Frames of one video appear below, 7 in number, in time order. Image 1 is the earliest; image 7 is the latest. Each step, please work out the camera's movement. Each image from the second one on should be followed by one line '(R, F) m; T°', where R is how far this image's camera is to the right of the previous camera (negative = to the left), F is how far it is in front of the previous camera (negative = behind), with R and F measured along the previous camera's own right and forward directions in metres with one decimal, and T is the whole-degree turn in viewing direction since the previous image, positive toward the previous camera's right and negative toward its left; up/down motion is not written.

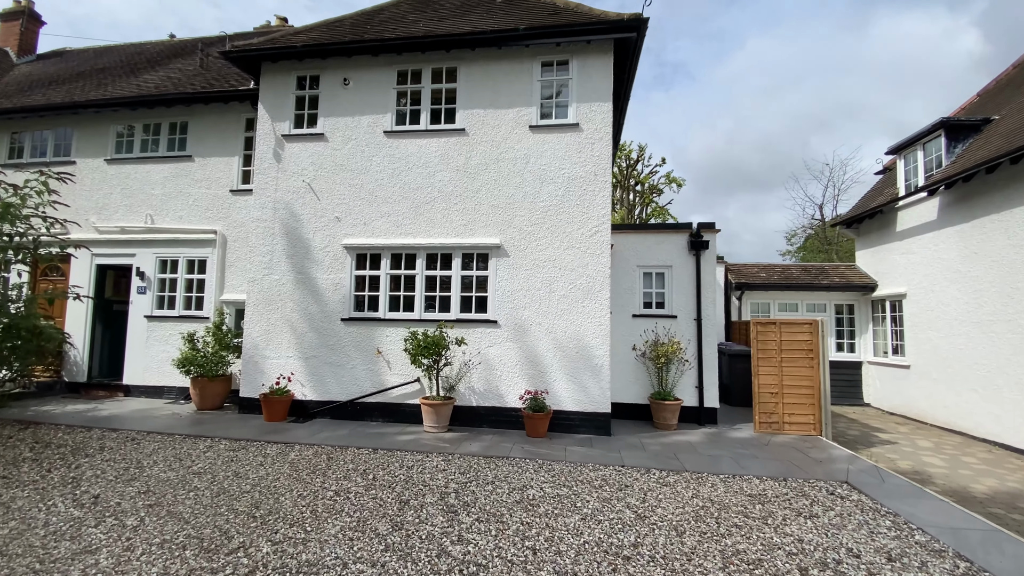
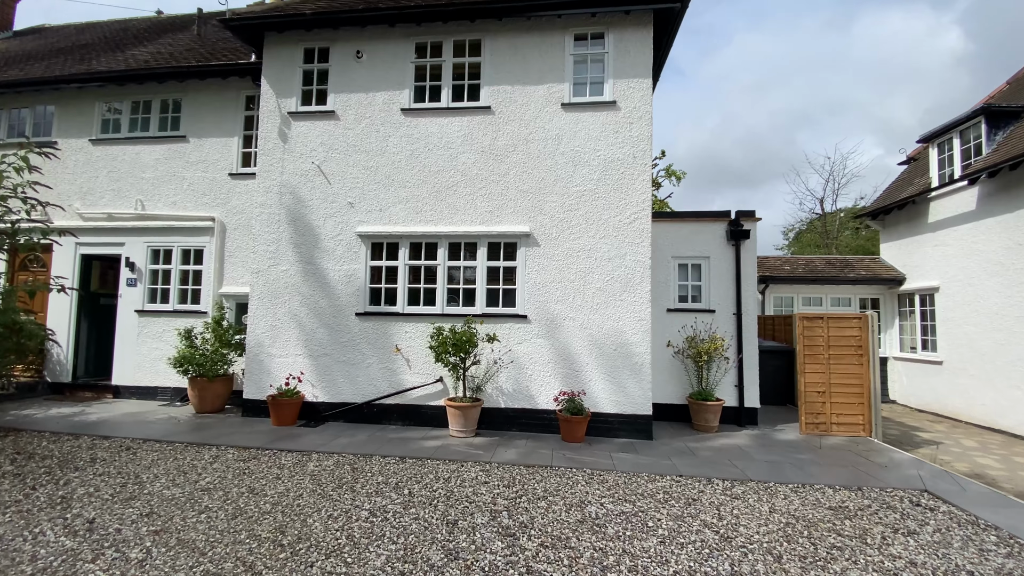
(-0.6, +0.6) m; +1°
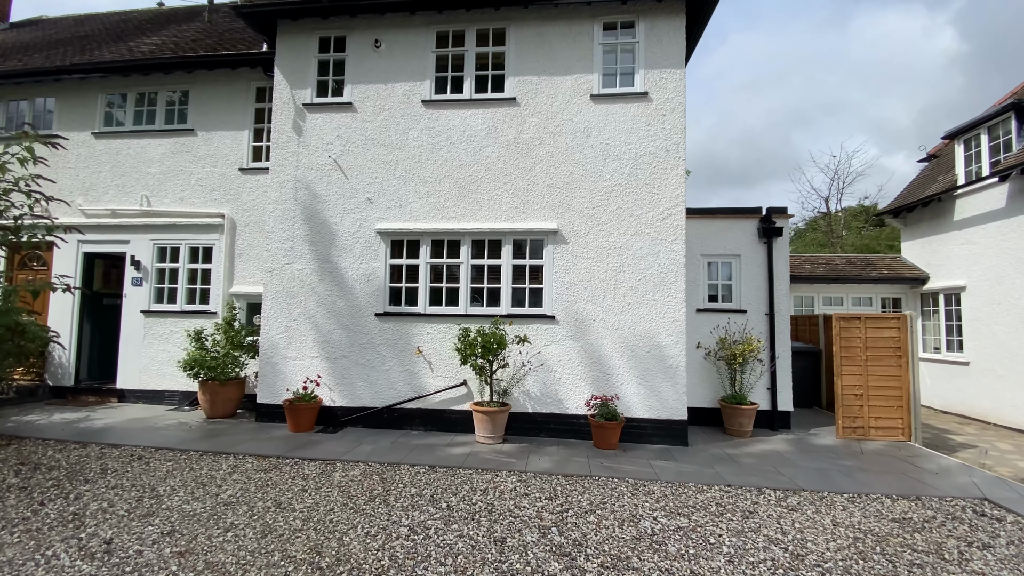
(-0.4, +0.3) m; 0°
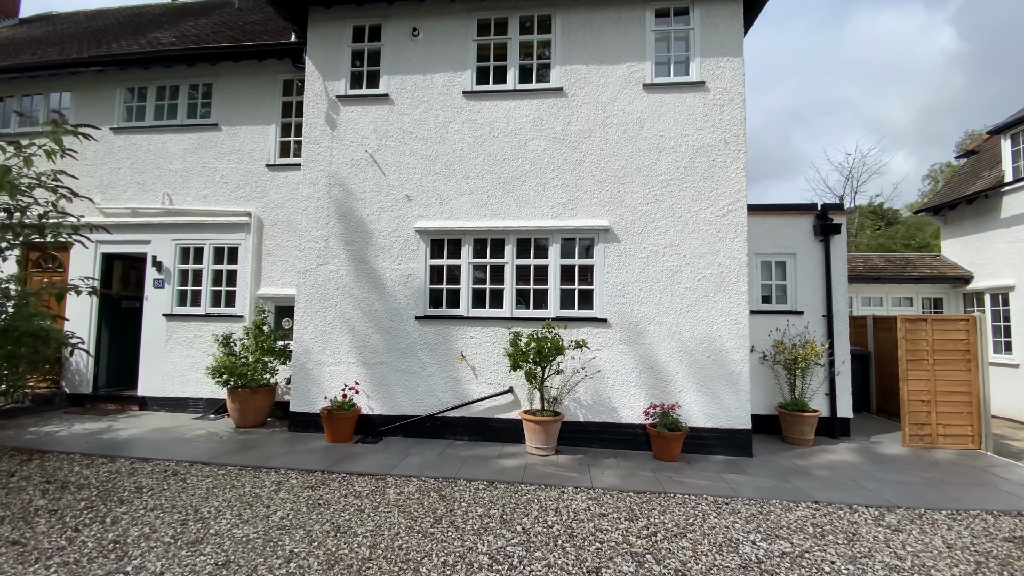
(-0.6, +0.4) m; 0°
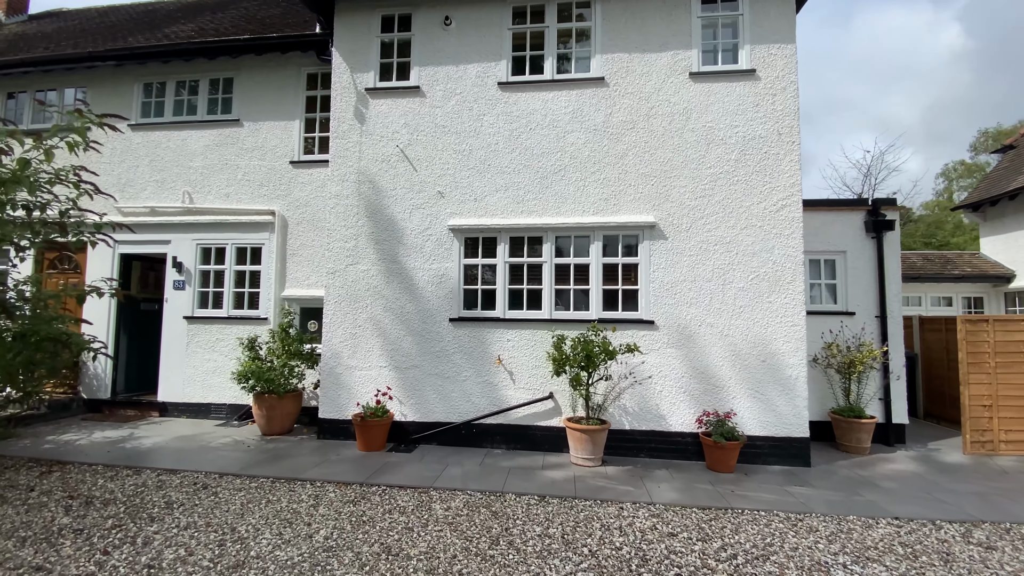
(-0.4, +0.3) m; -1°
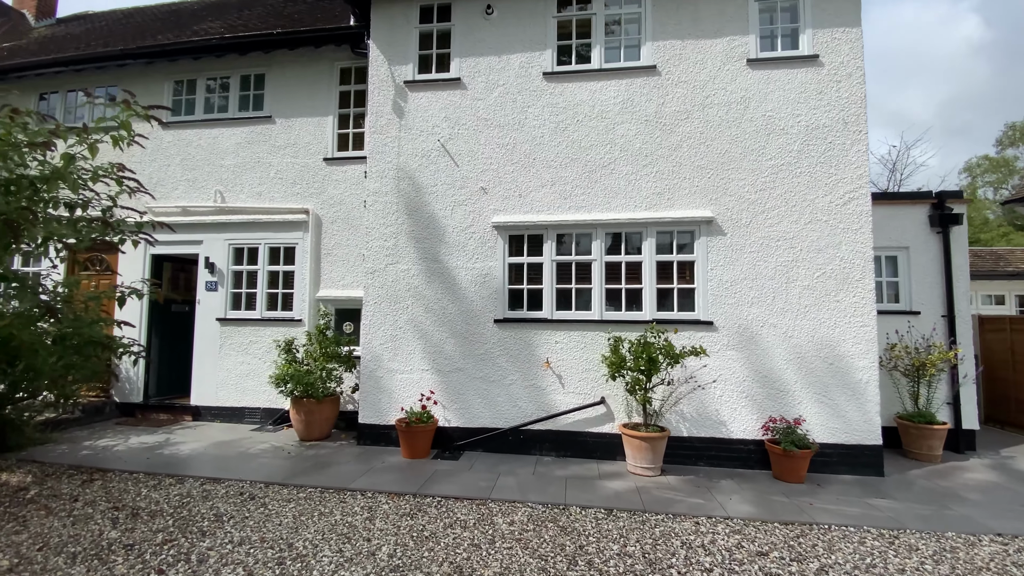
(-0.5, +0.2) m; -1°
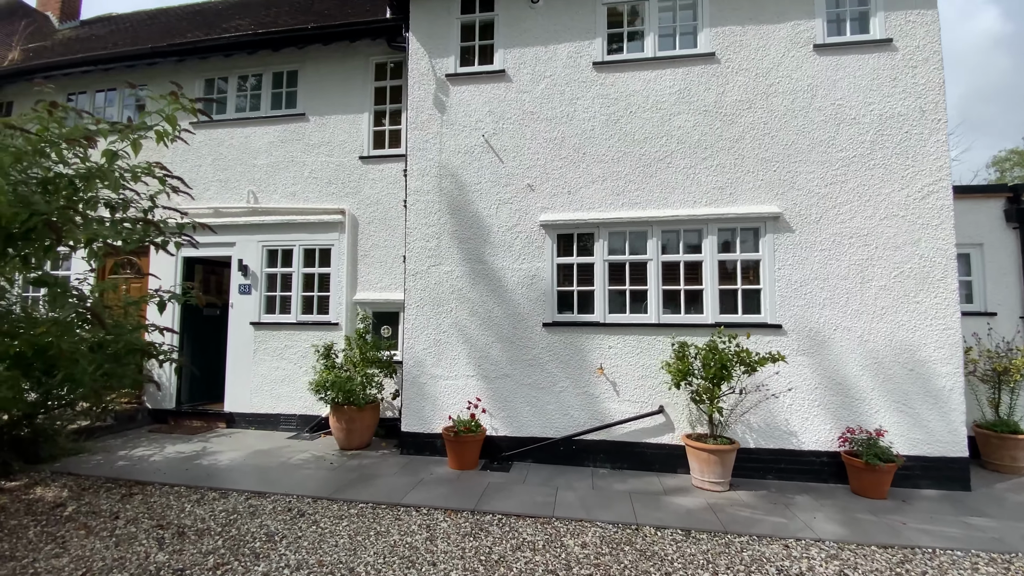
(-0.4, +0.3) m; -1°
